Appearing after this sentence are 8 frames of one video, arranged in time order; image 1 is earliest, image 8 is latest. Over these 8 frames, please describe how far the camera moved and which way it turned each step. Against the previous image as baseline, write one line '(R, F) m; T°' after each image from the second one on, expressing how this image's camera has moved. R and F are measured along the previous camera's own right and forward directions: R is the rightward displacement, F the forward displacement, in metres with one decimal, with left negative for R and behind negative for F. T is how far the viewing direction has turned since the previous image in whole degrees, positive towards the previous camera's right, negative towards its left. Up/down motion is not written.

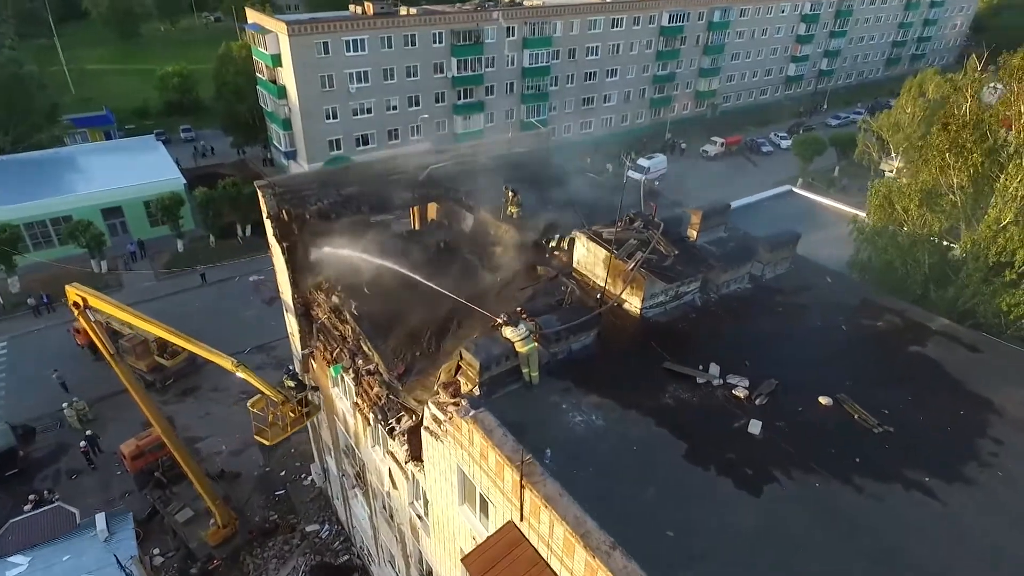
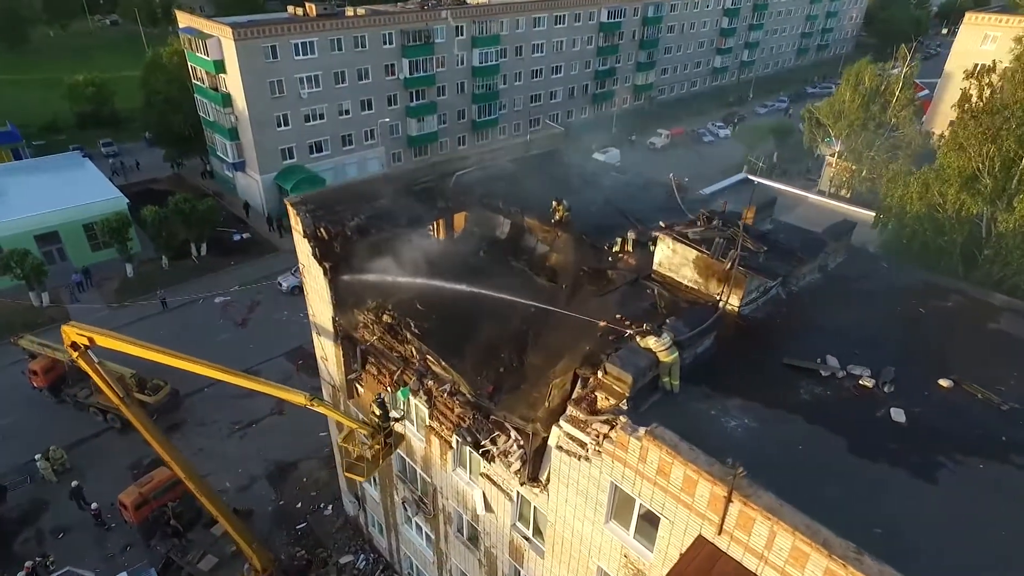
(-2.9, +0.5) m; +7°
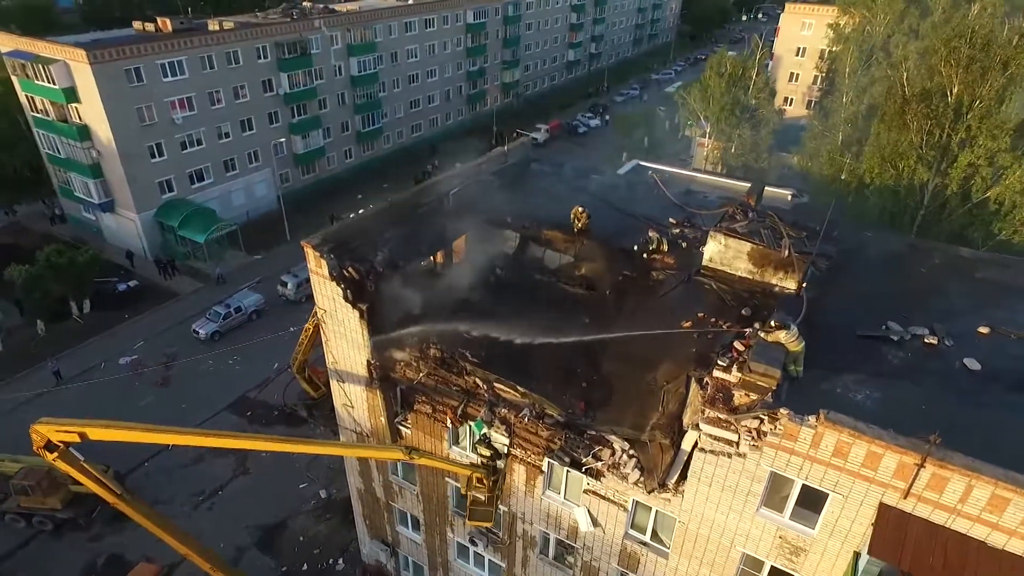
(-3.8, +0.6) m; +13°
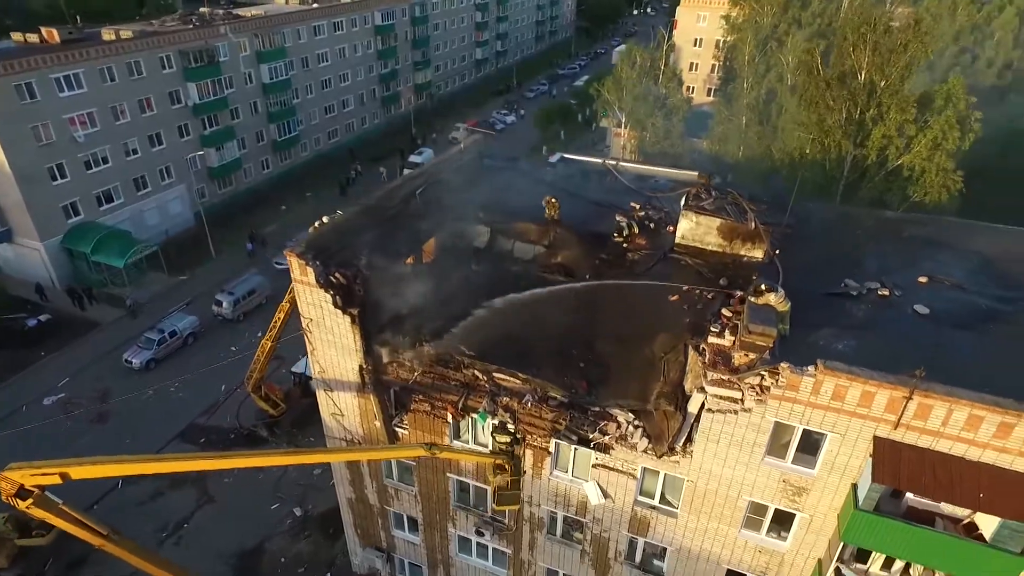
(-1.5, -0.2) m; +8°
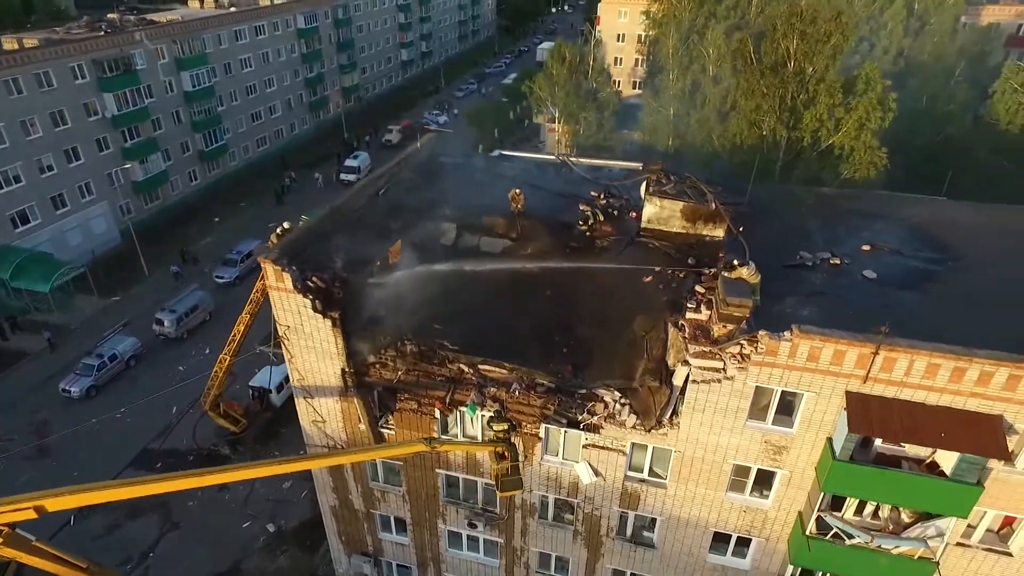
(-0.9, -0.2) m; +6°
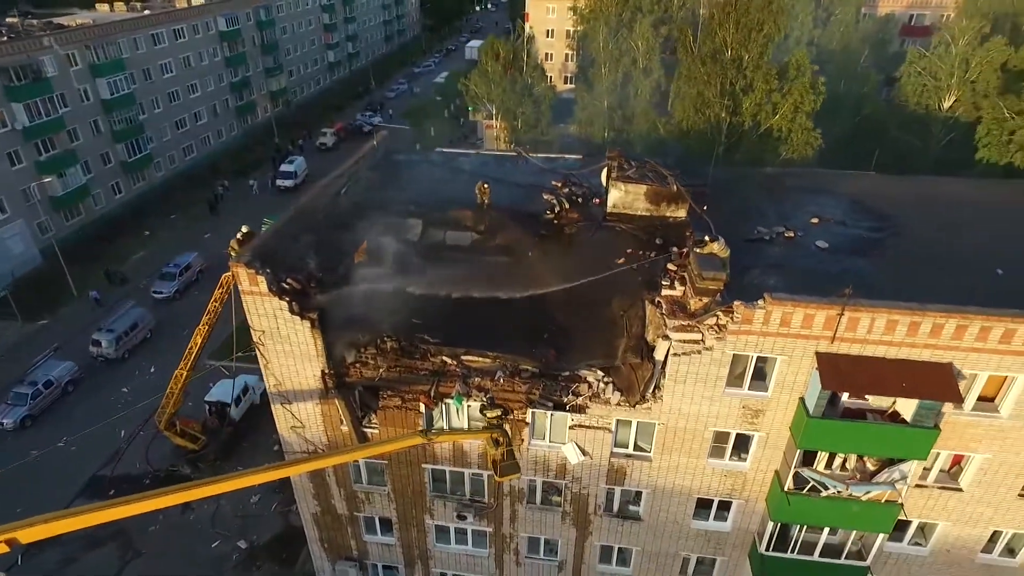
(-0.8, -0.1) m; +6°
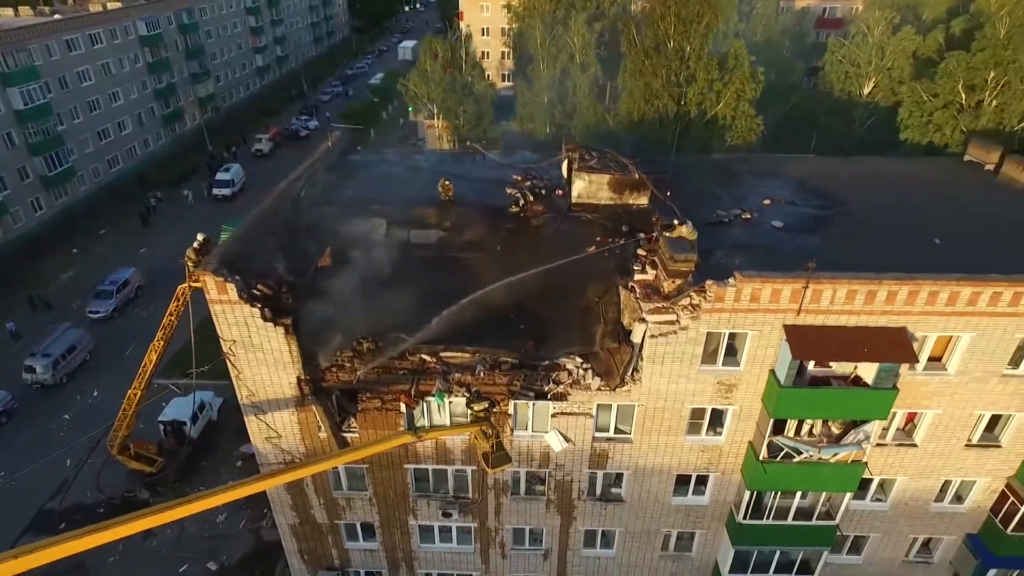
(-0.7, 0.0) m; +5°
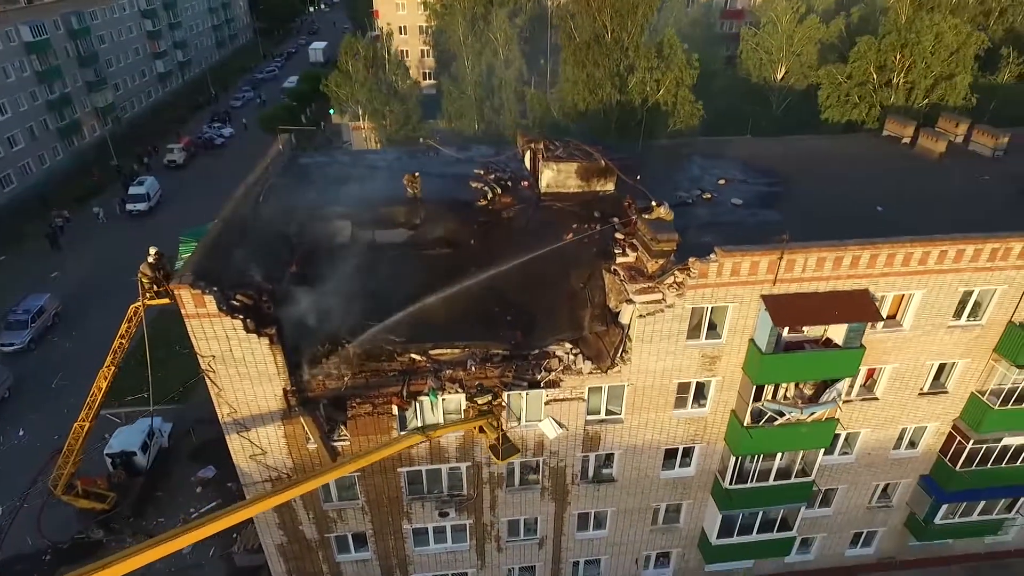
(-1.2, +0.1) m; +7°
